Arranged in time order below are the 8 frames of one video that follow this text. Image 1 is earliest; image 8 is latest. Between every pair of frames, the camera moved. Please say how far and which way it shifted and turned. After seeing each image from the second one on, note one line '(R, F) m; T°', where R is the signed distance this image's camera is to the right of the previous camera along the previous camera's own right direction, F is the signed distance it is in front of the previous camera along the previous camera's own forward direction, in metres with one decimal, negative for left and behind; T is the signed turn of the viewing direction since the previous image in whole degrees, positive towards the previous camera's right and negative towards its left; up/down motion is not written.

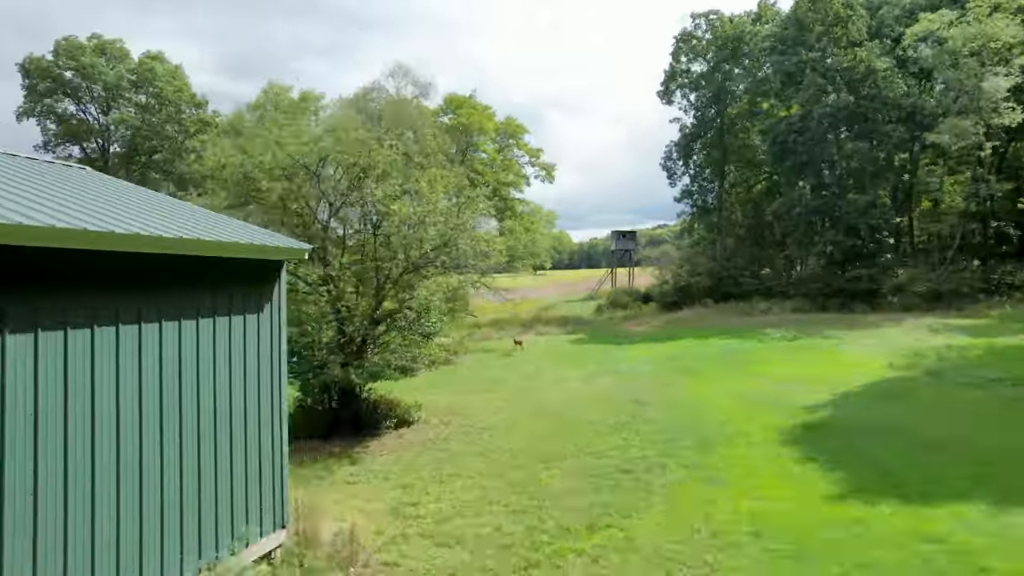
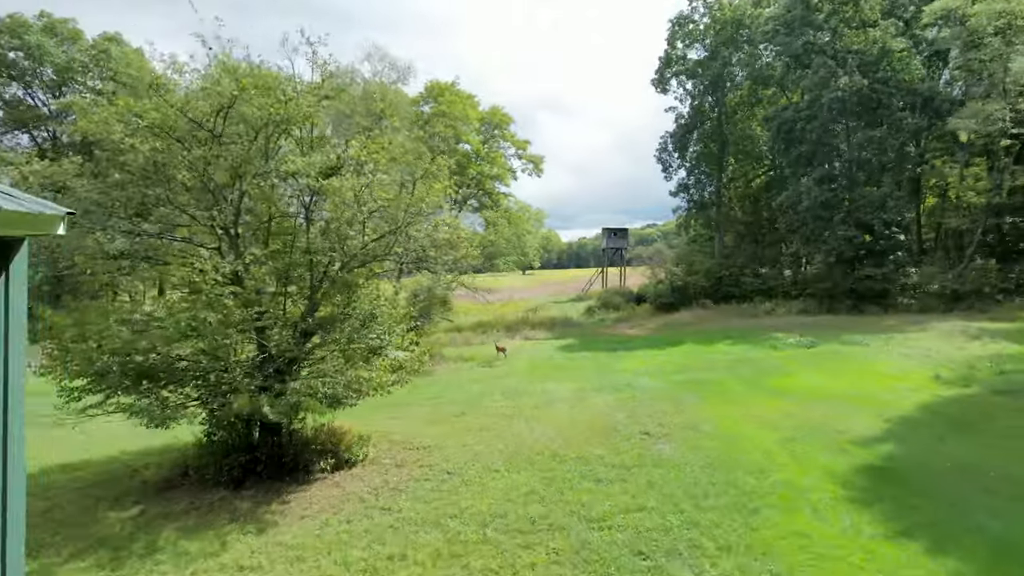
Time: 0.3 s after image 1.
(+0.2, +2.1) m; +1°
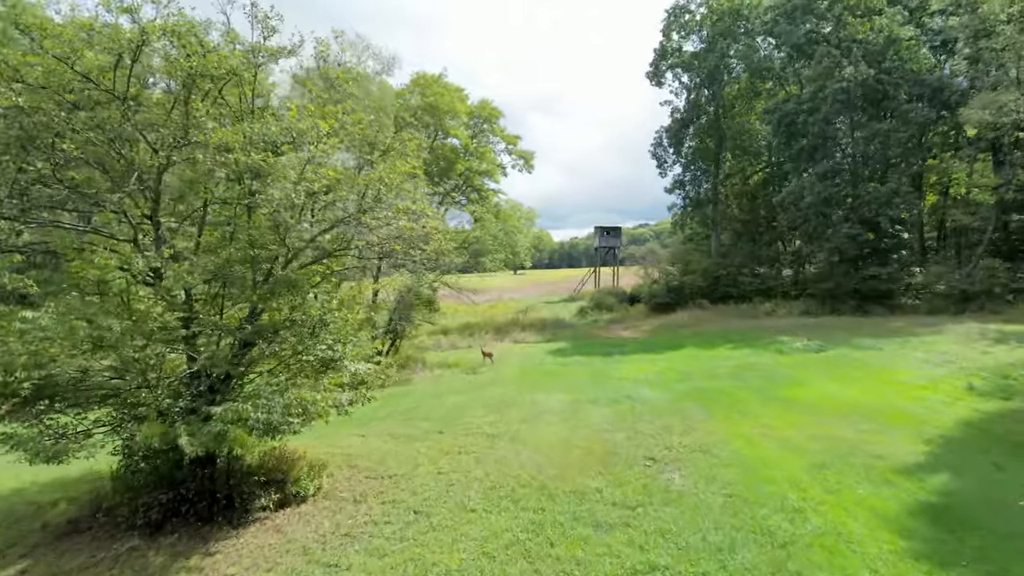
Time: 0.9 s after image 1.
(+0.1, +1.1) m; +1°
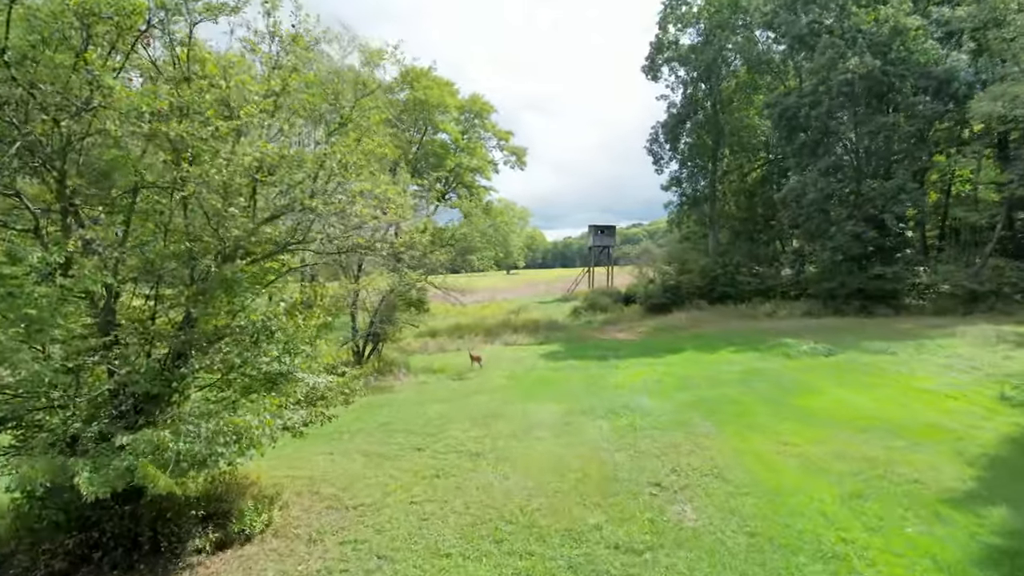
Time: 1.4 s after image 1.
(+0.1, +0.9) m; +1°
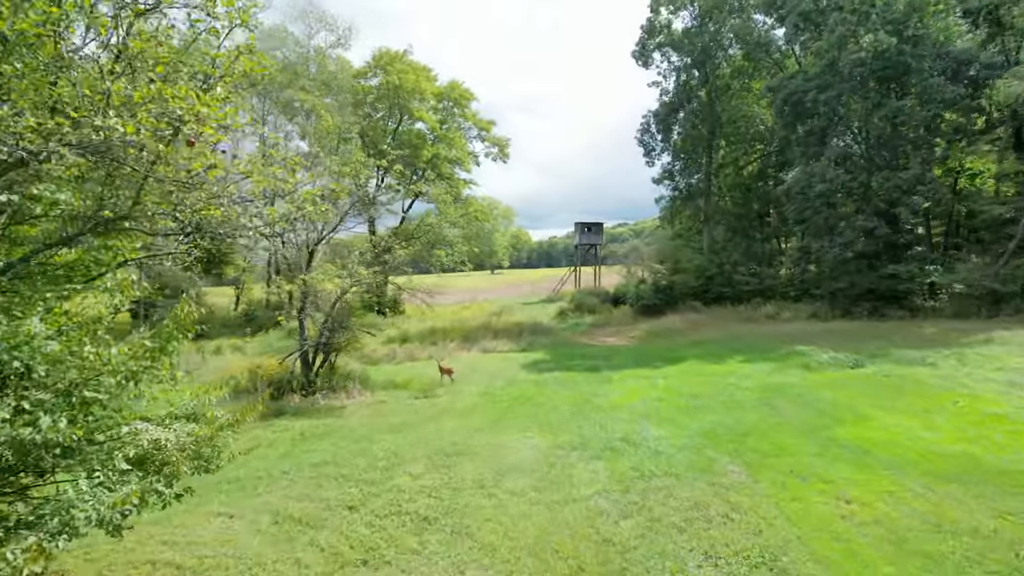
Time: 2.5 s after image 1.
(+0.2, +2.0) m; +1°
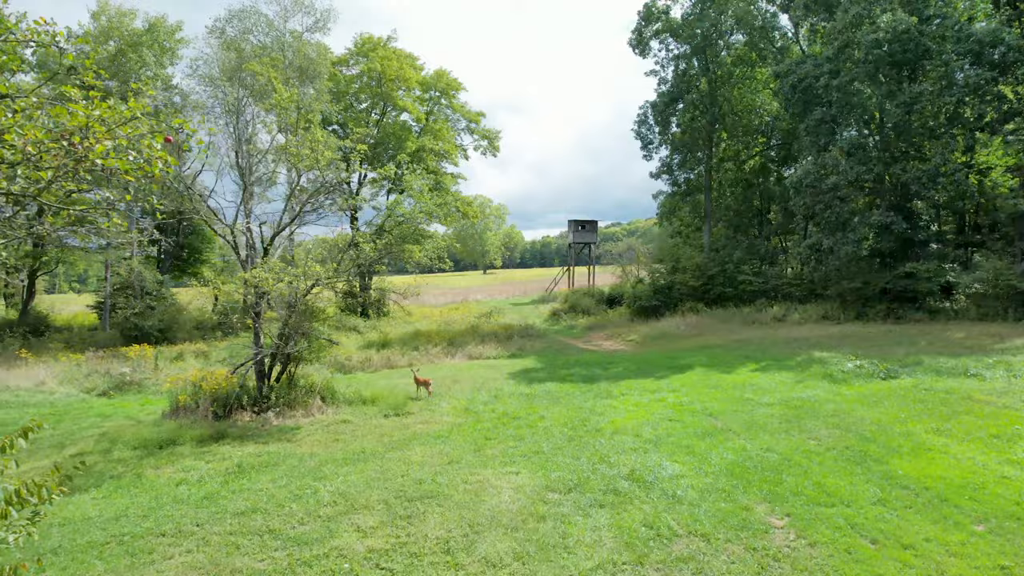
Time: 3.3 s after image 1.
(+0.1, +1.5) m; +1°
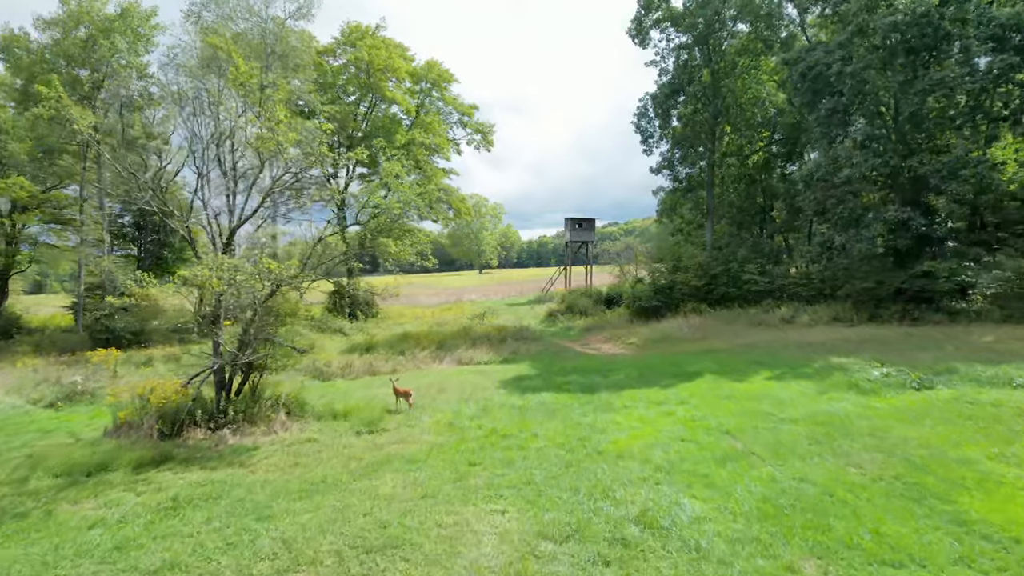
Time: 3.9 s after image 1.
(+0.1, +1.1) m; 0°
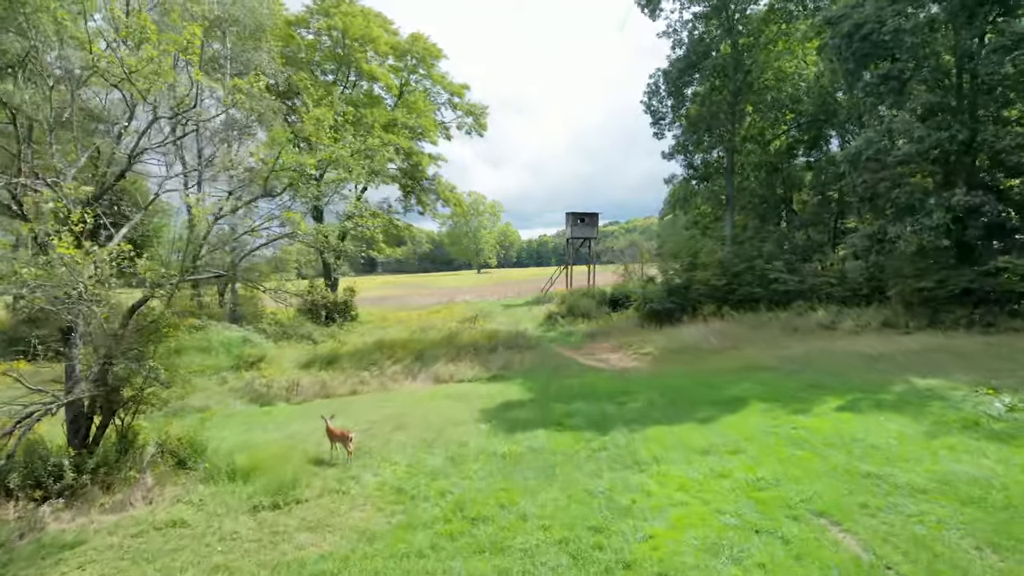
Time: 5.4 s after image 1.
(+0.2, +2.9) m; 0°
